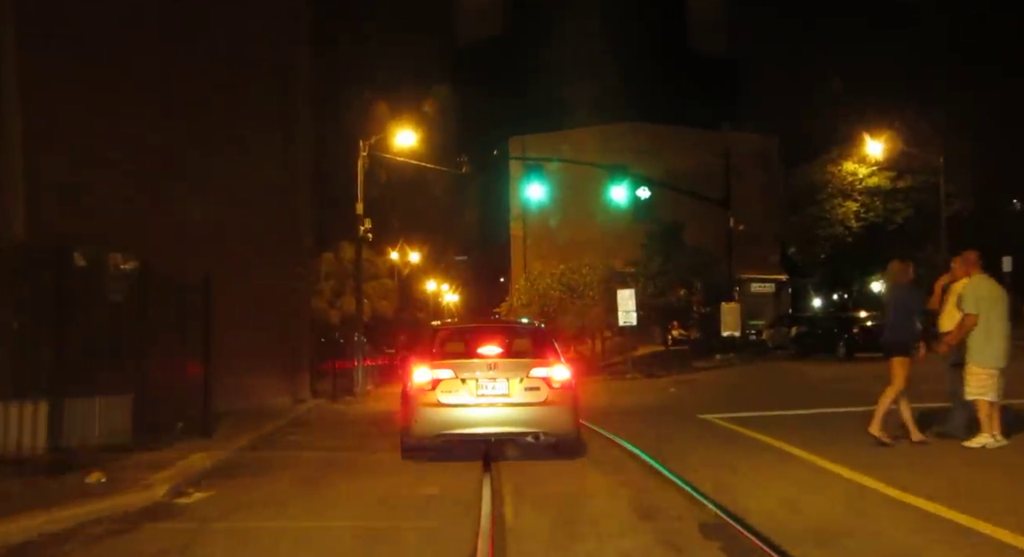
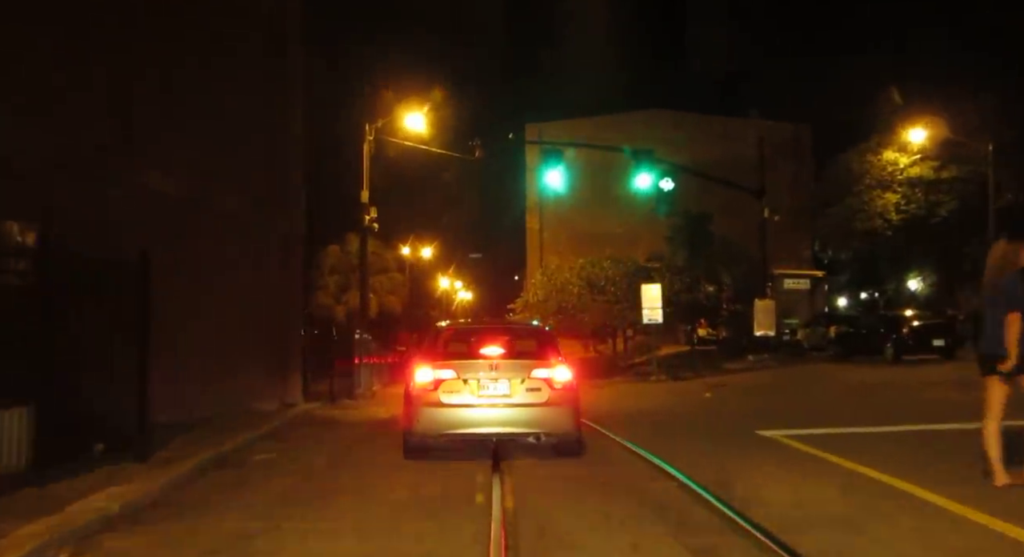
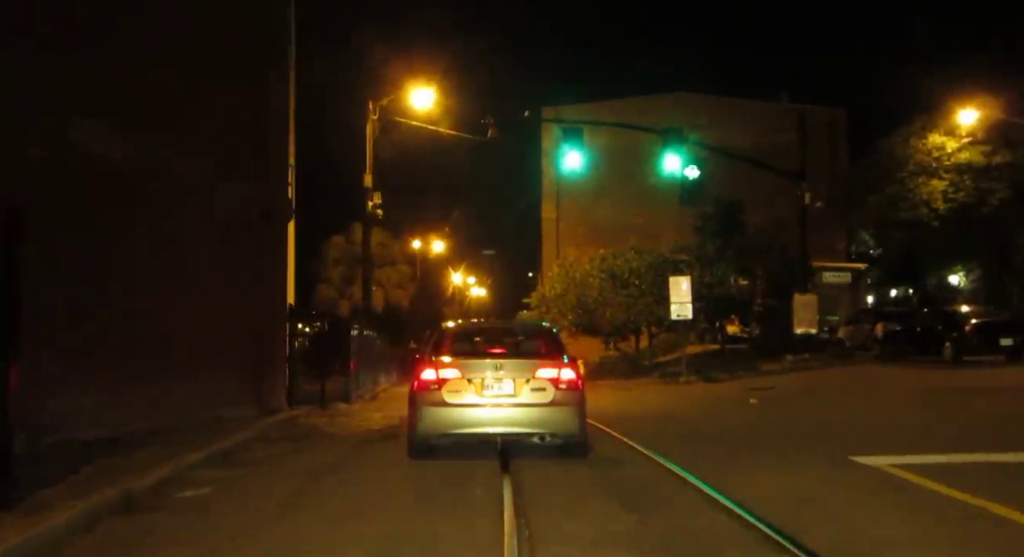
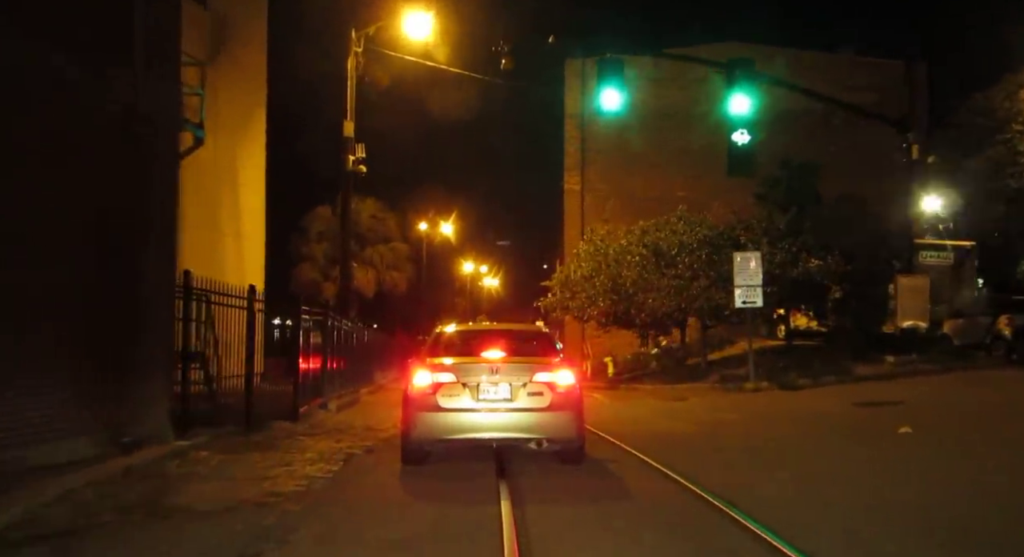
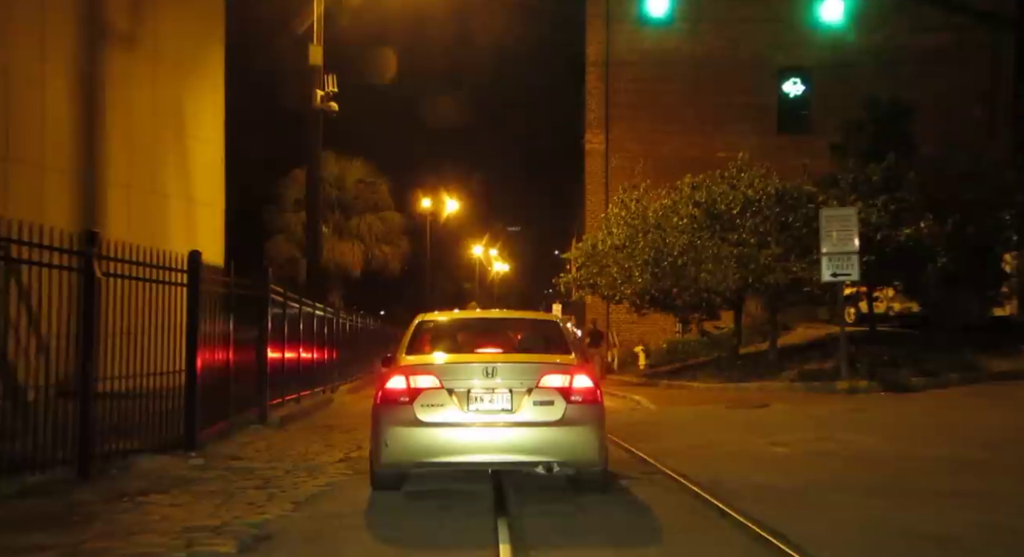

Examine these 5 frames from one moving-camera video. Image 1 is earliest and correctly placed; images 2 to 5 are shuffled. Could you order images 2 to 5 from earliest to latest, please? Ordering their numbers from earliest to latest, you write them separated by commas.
2, 3, 4, 5
